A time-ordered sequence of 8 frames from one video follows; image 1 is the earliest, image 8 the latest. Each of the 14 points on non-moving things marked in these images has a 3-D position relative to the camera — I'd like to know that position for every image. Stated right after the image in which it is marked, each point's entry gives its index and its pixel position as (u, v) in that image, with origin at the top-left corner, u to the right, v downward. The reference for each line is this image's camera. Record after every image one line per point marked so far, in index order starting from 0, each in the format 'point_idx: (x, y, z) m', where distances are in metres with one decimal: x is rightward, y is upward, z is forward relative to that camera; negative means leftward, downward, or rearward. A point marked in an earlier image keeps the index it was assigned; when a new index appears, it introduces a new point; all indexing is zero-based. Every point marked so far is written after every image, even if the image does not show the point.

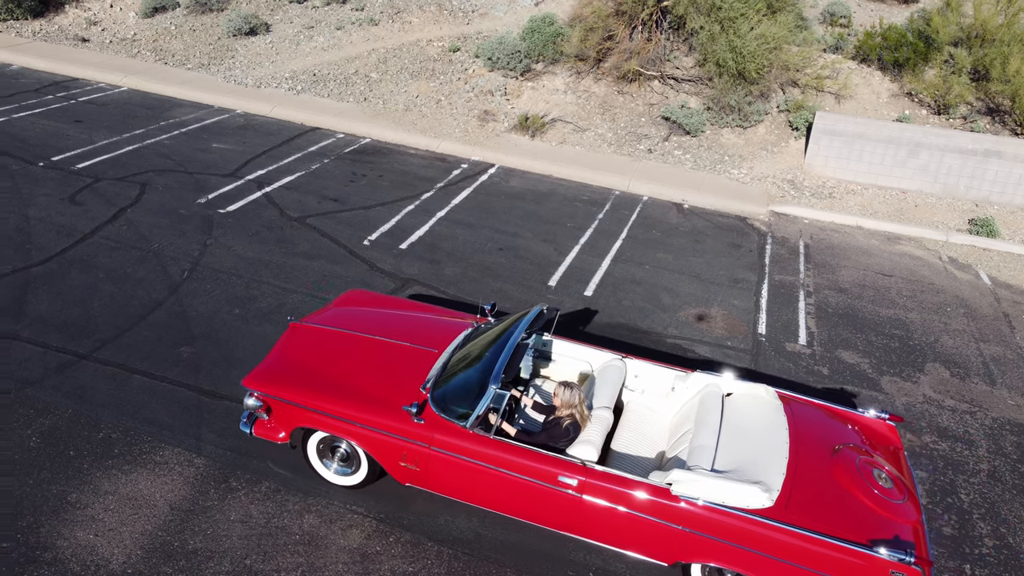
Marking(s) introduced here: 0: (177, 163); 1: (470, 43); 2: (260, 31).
0: (-5.5, +2.1, +11.4) m
1: (-1.1, +6.0, +17.0) m
2: (-6.3, +6.4, +17.2) m
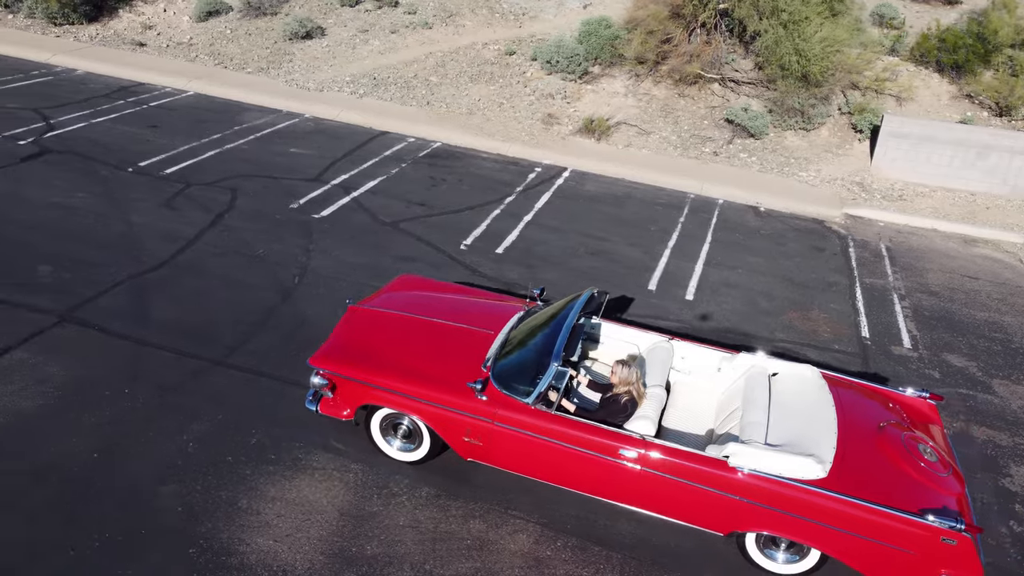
0: (-4.2, +2.0, +11.4) m
1: (+0.3, +6.0, +17.0) m
2: (-4.9, +6.3, +17.2) m
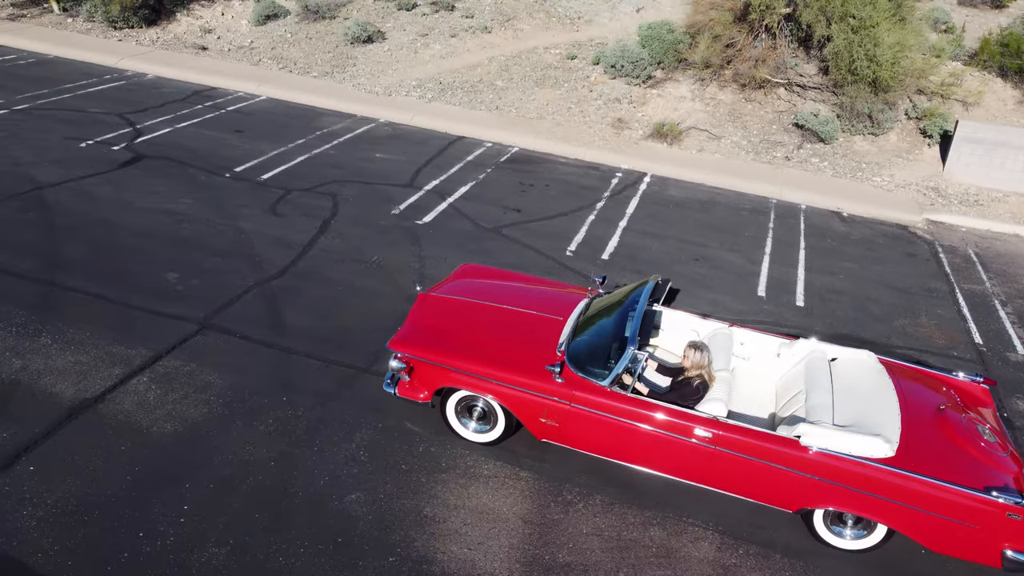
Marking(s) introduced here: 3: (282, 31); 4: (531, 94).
0: (-2.7, +1.9, +11.5) m
1: (+1.8, +5.9, +17.1) m
2: (-3.4, +6.2, +17.3) m
3: (-5.9, +6.6, +17.6) m
4: (+0.4, +4.4, +15.6) m
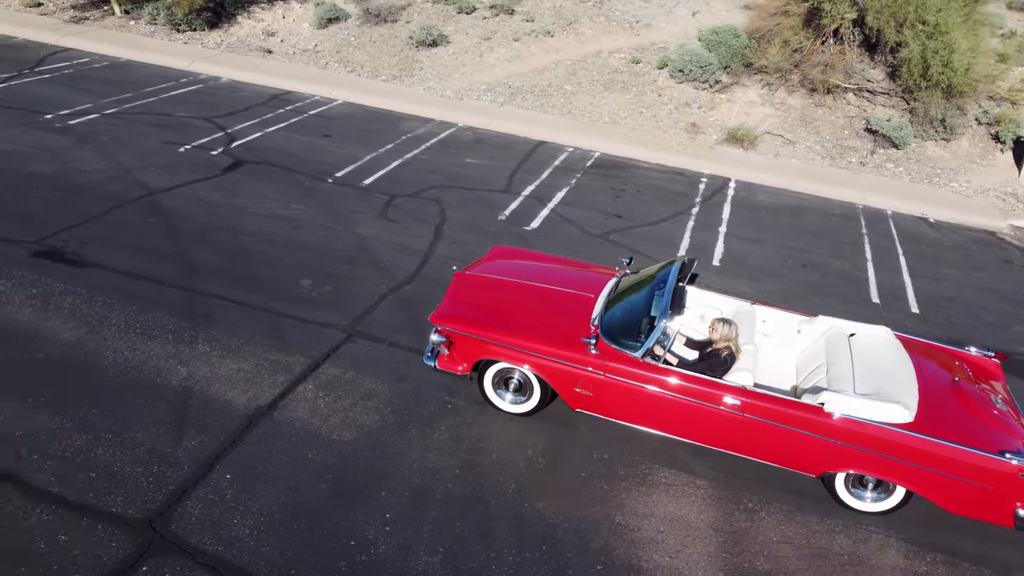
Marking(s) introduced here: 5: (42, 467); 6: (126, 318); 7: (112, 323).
0: (-1.1, +1.8, +11.6) m
1: (+3.4, +5.8, +17.2) m
2: (-1.8, +6.2, +17.3) m
3: (-4.3, +6.5, +17.7) m
4: (+2.0, +4.3, +15.7) m
5: (-3.8, -1.5, +5.6) m
6: (-4.2, -0.3, +7.5) m
7: (-4.3, -0.4, +7.4) m
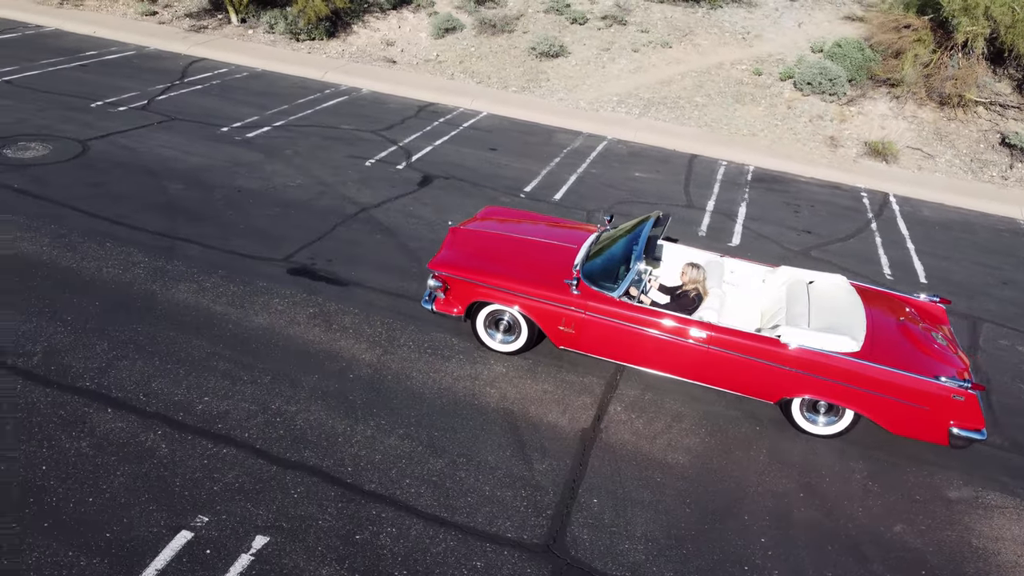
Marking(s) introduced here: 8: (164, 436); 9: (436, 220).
0: (+2.0, +1.6, +11.7) m
1: (+6.4, +5.6, +17.3) m
2: (+1.2, +5.9, +17.4) m
3: (-1.2, +6.3, +17.7) m
4: (+5.1, +4.1, +15.8) m
5: (-0.8, -1.7, +5.7) m
6: (-1.1, -0.5, +7.6) m
7: (-1.2, -0.6, +7.5) m
8: (-3.0, -1.3, +5.9) m
9: (-1.1, +1.0, +10.0) m
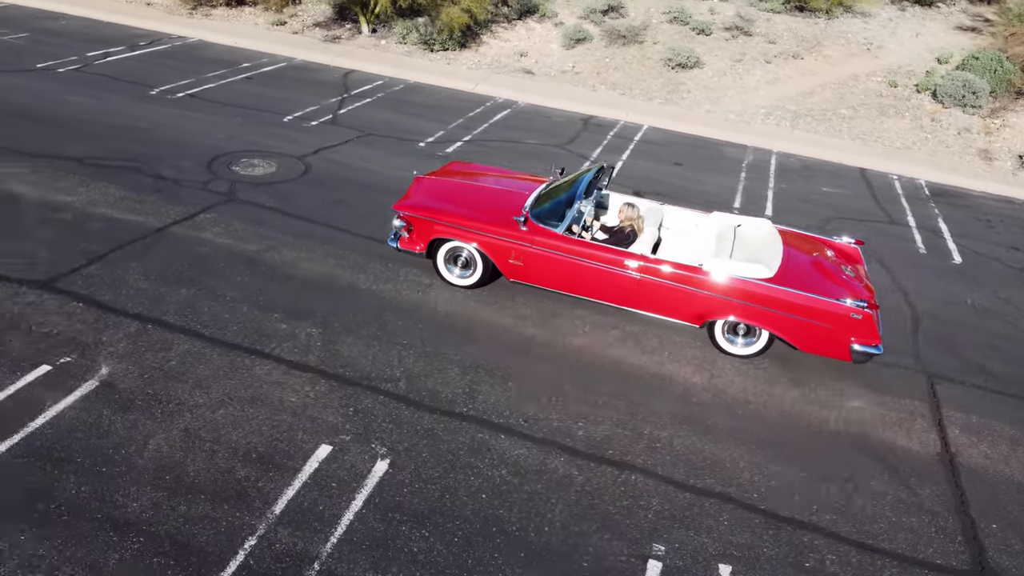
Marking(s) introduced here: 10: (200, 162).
0: (+5.4, +1.4, +11.8) m
1: (+9.9, +5.3, +17.4) m
2: (+4.7, +5.7, +17.6) m
3: (+2.2, +6.0, +17.8) m
4: (+8.5, +3.8, +15.9) m
5: (+2.7, -1.9, +5.8) m
6: (+2.4, -0.8, +7.7) m
7: (+2.3, -0.9, +7.6) m
8: (+0.5, -1.5, +6.0) m
9: (+2.4, +0.7, +10.1) m
10: (-4.8, +1.9, +10.6) m
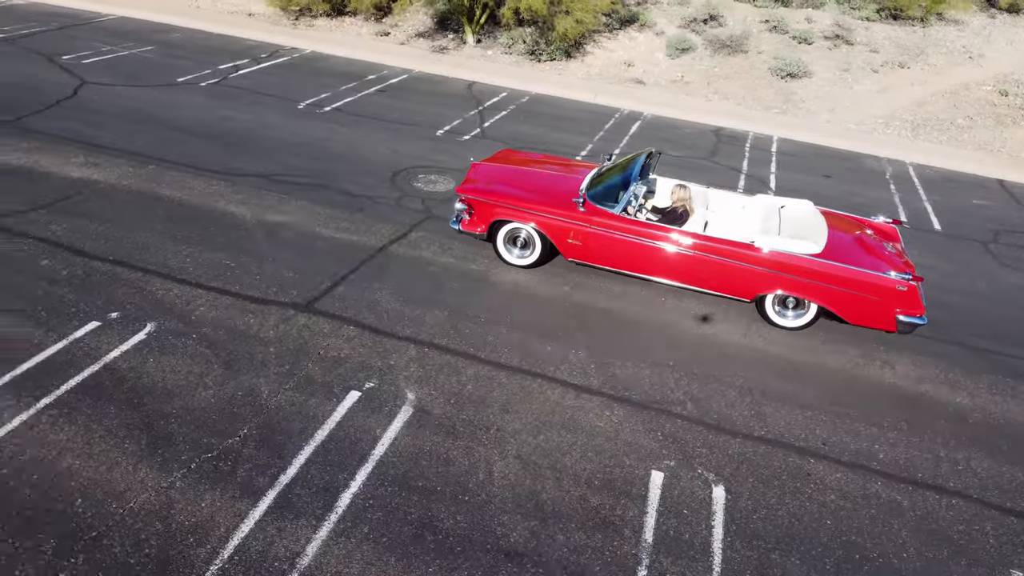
0: (+8.2, +1.1, +11.8) m
1: (+12.6, +5.1, +17.5) m
2: (+7.4, +5.5, +17.6) m
3: (+4.9, +5.8, +17.9) m
4: (+11.2, +3.6, +16.0) m
5: (+5.5, -2.2, +5.9) m
6: (+5.2, -1.0, +7.7) m
7: (+5.1, -1.1, +7.6) m
8: (+3.3, -1.7, +6.1) m
9: (+5.1, +0.5, +10.2) m
10: (-2.0, +1.7, +10.7) m
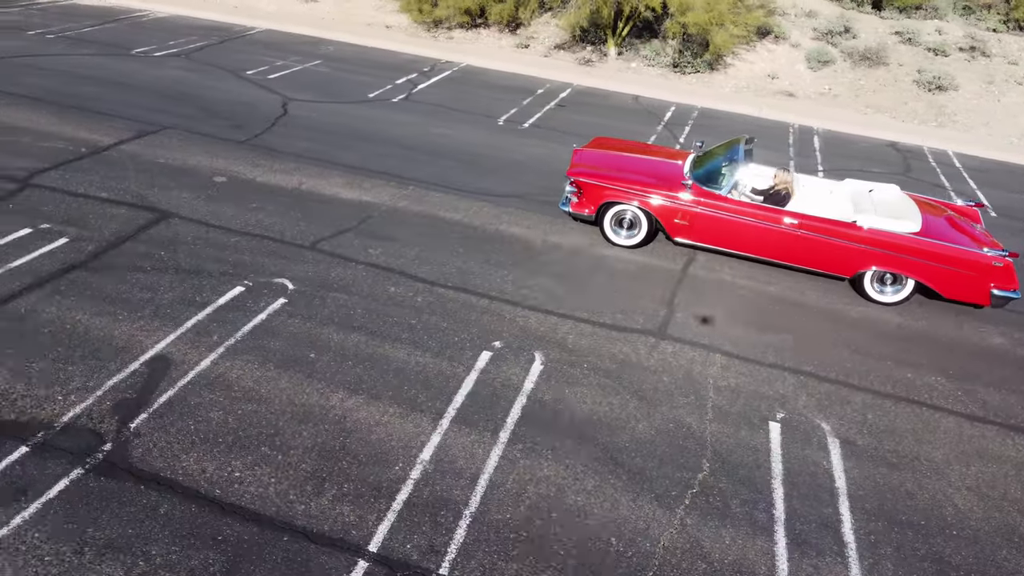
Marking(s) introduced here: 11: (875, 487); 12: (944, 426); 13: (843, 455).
0: (+12.0, +0.9, +12.0) m
1: (+16.4, +4.8, +17.6) m
2: (+11.2, +5.2, +17.7) m
3: (+8.7, +5.5, +18.0) m
4: (+15.0, +3.3, +16.1) m
5: (+9.4, -2.4, +6.0) m
6: (+9.0, -1.3, +7.8) m
7: (+8.9, -1.4, +7.7) m
8: (+7.1, -2.0, +6.1) m
9: (+9.0, +0.2, +10.3) m
10: (+1.8, +1.4, +10.7) m
11: (+3.0, -1.7, +5.8) m
12: (+4.1, -1.3, +6.6) m
13: (+2.9, -1.5, +6.1) m
